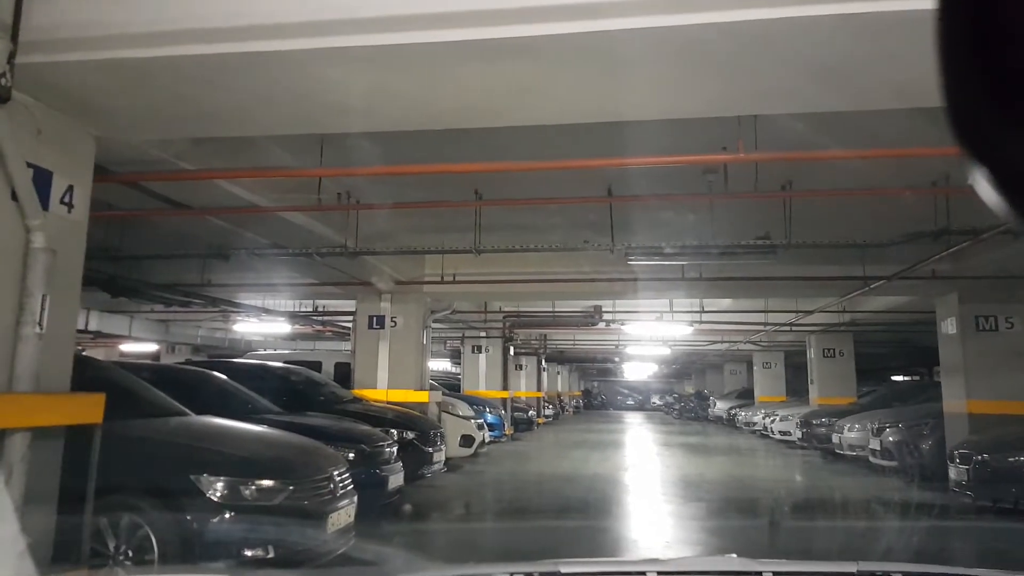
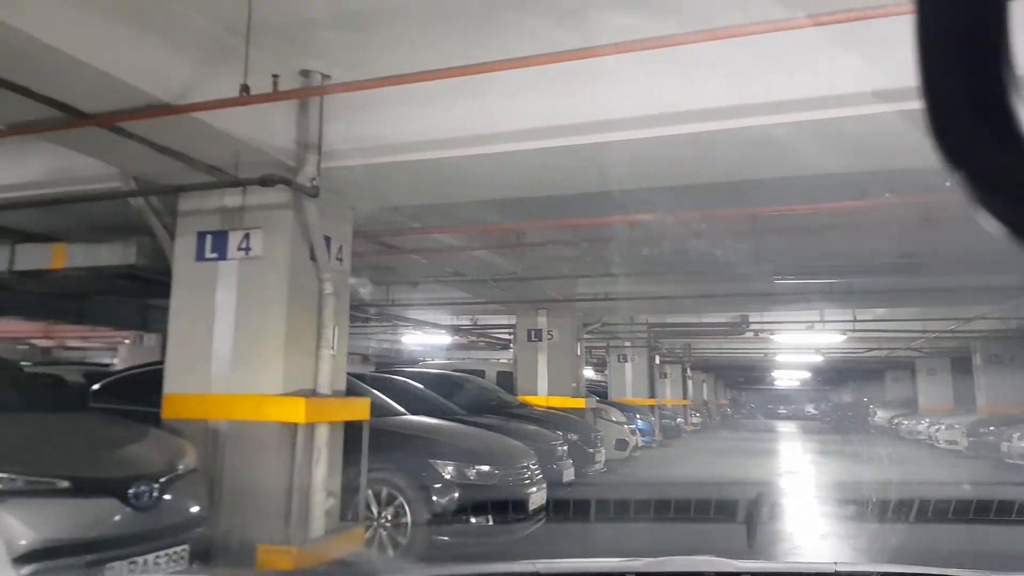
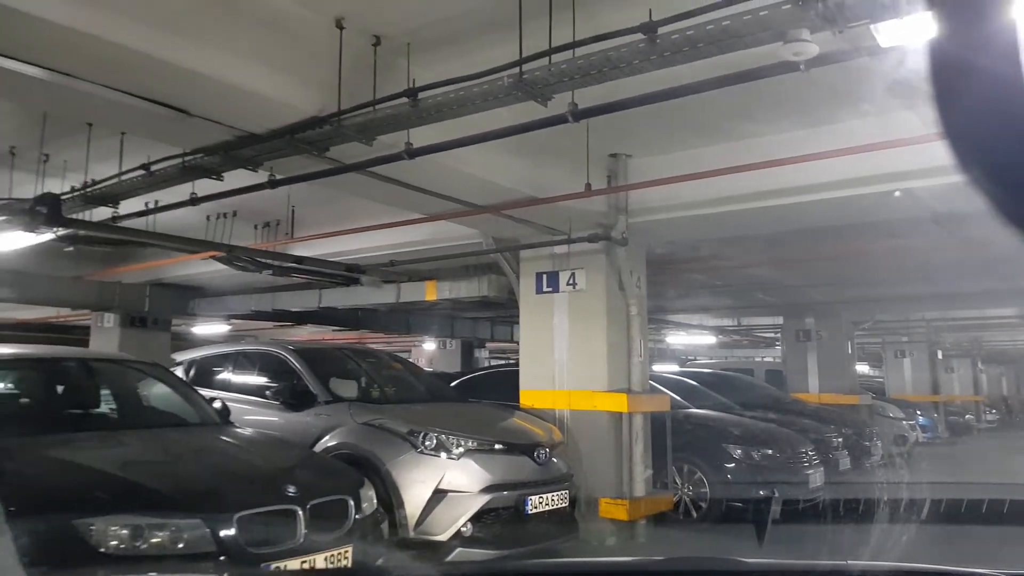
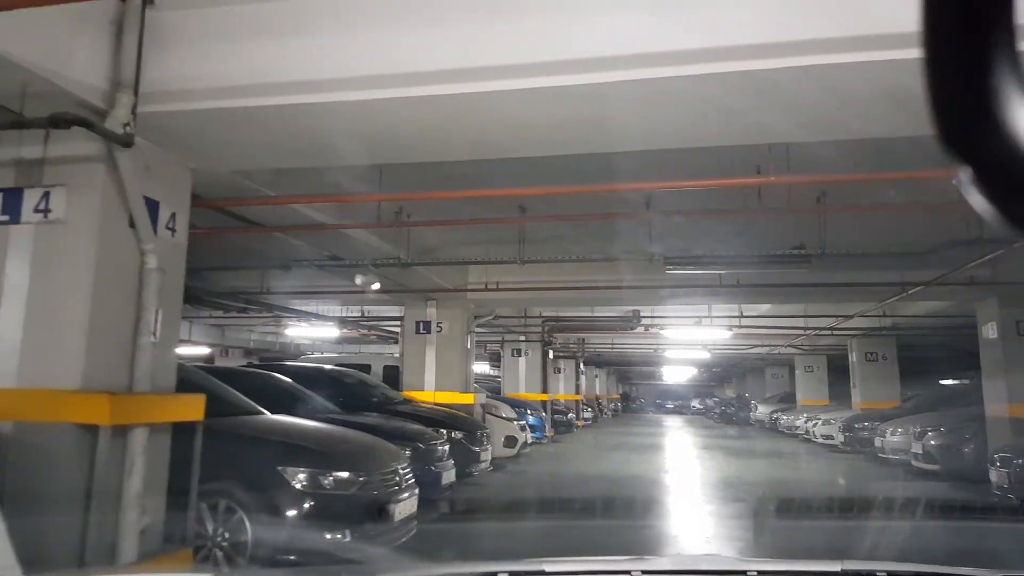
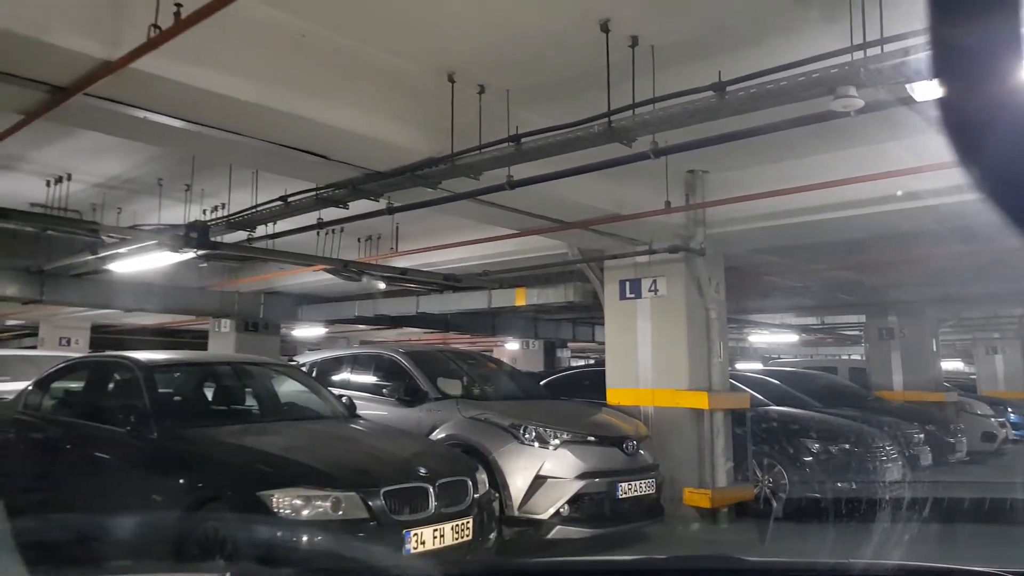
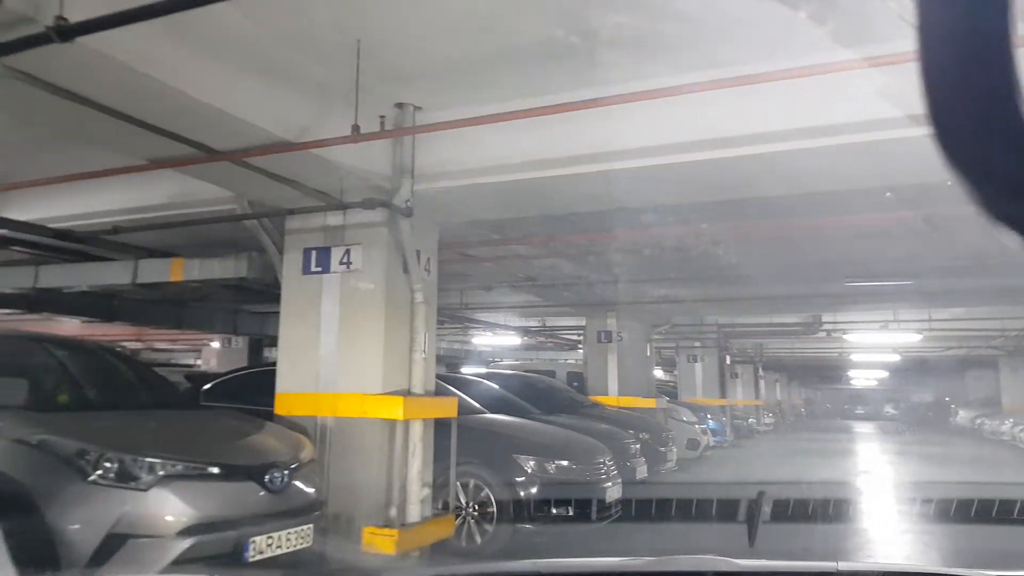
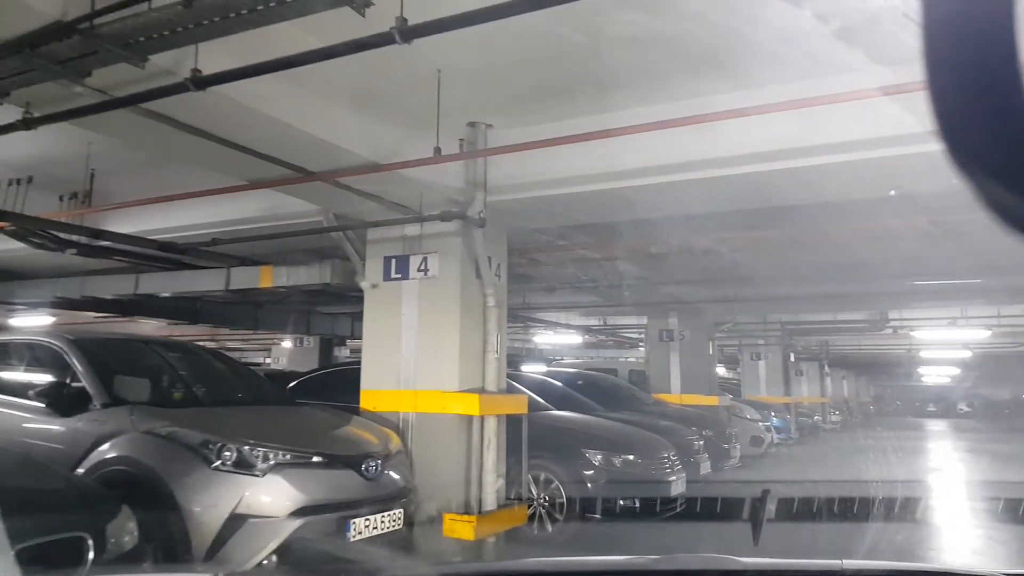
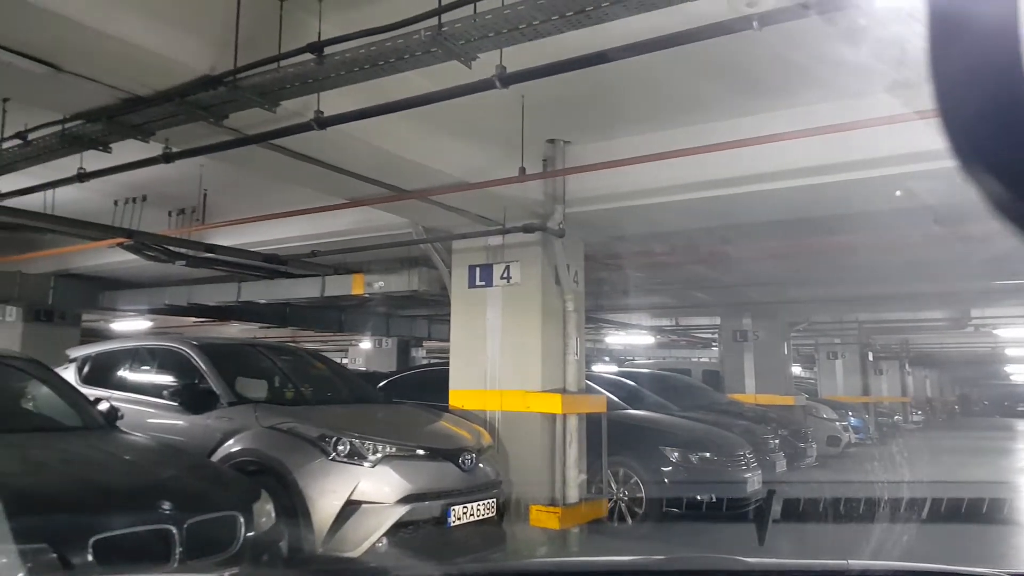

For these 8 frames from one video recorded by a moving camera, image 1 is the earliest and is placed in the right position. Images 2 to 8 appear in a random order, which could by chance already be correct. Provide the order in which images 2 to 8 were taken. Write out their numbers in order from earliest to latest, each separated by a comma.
4, 2, 6, 7, 8, 3, 5
